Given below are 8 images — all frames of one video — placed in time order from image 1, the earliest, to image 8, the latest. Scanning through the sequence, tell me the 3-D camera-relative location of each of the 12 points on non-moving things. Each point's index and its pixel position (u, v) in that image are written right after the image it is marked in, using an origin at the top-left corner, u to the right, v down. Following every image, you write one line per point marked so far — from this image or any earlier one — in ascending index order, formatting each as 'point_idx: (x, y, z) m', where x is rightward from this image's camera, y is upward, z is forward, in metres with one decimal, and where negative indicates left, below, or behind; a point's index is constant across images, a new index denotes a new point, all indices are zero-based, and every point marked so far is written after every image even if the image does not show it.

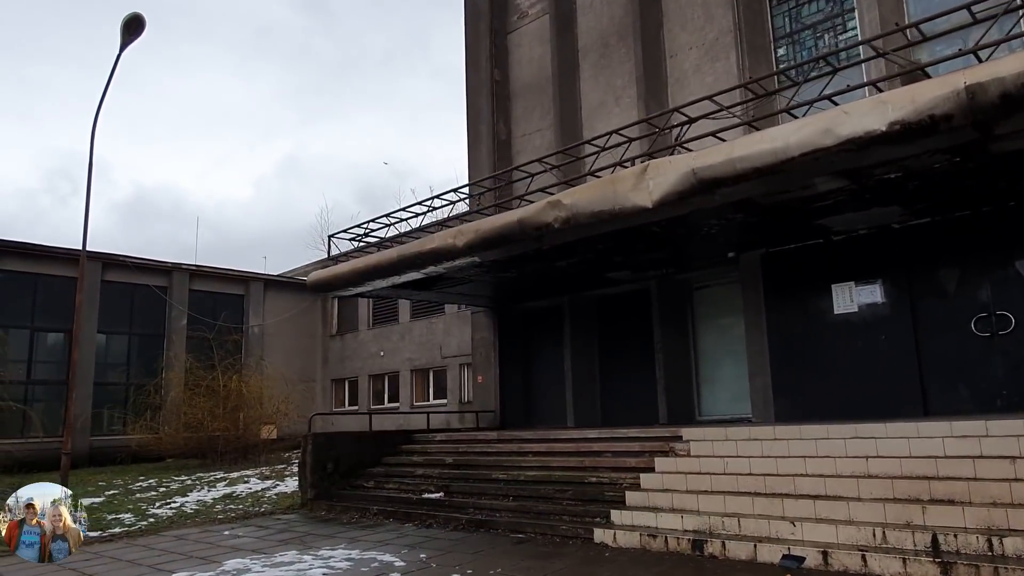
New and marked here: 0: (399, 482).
0: (-1.7, -3.0, +11.0) m
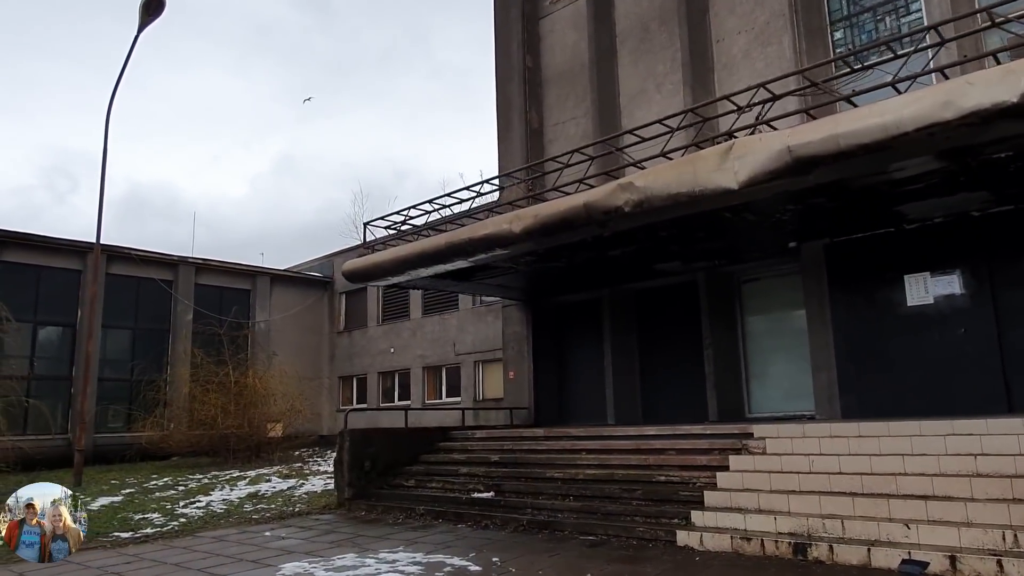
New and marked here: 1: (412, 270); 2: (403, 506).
0: (-1.0, -2.9, +10.5) m
1: (-1.5, +0.3, +10.9) m
2: (-1.5, -3.1, +10.0) m
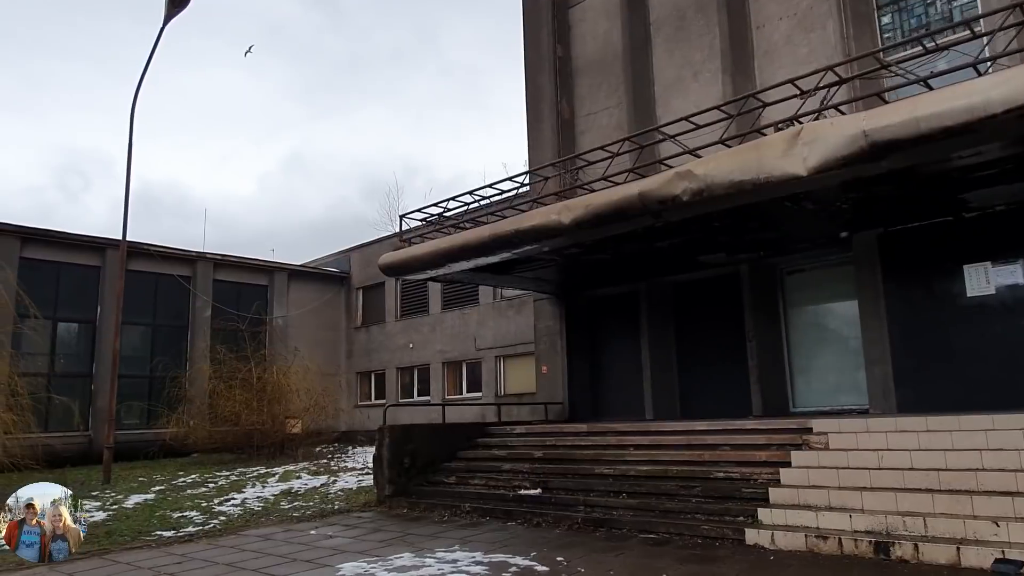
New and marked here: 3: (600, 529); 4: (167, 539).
0: (-0.4, -2.8, +10.3) m
1: (-0.9, +0.4, +10.7) m
2: (-0.9, -3.0, +9.8) m
3: (+1.0, -2.7, +8.0) m
4: (-4.3, -3.1, +8.8) m
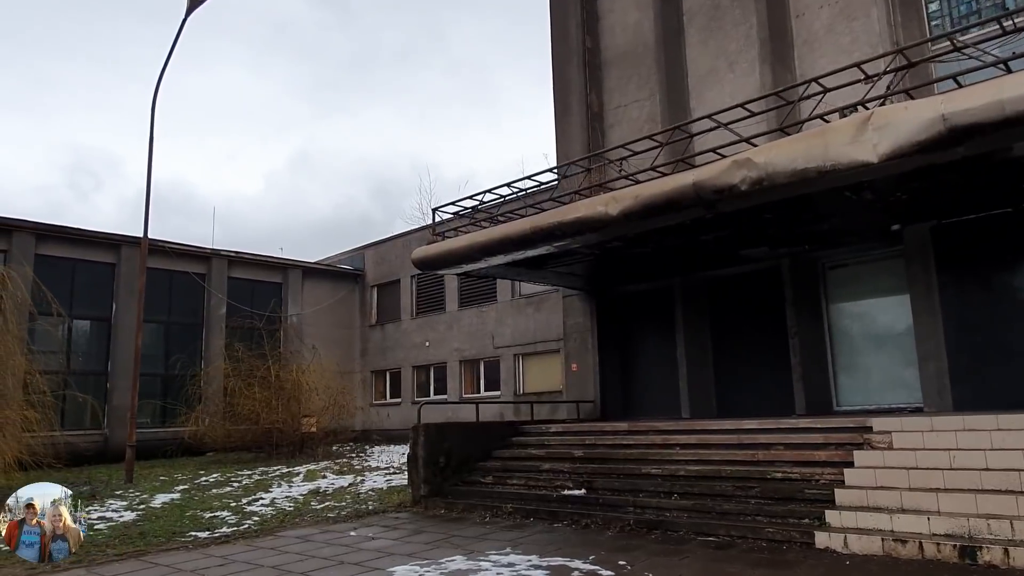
0: (+0.2, -2.7, +10.0) m
1: (-0.3, +0.5, +10.4) m
2: (-0.3, -2.9, +9.6) m
3: (+1.6, -2.7, +7.7) m
4: (-3.7, -3.1, +8.5) m
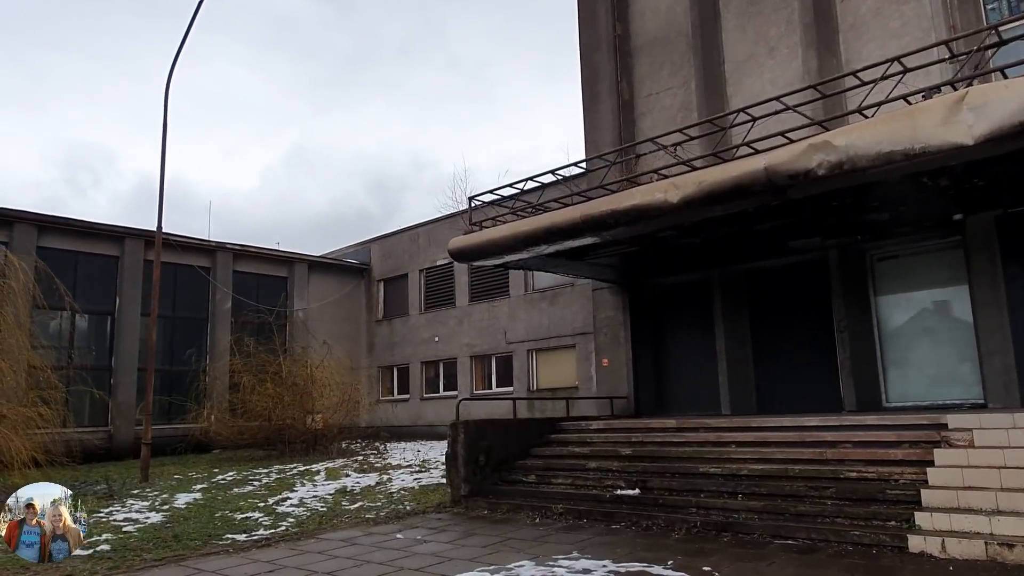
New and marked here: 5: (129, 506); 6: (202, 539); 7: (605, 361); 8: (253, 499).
0: (+0.8, -2.6, +9.6) m
1: (+0.3, +0.6, +10.0) m
2: (+0.3, -2.8, +9.2) m
3: (+2.2, -2.6, +7.3) m
4: (-3.1, -2.9, +8.1) m
5: (-6.0, -3.4, +11.0) m
6: (-3.7, -3.0, +8.3) m
7: (+1.8, -1.4, +13.8) m
8: (-4.2, -3.4, +11.5) m
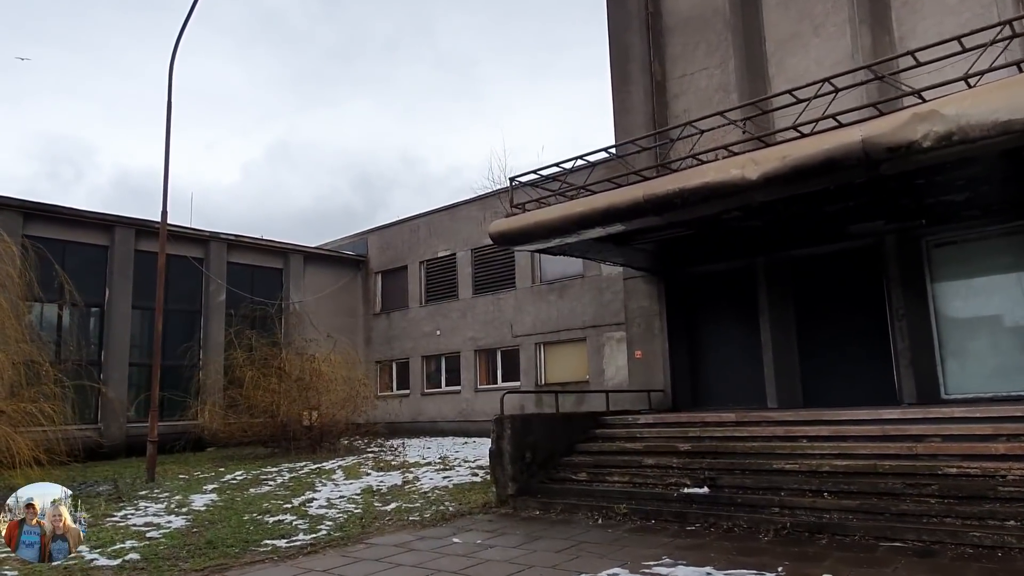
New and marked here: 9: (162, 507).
0: (+1.5, -2.4, +9.0) m
1: (+1.0, +0.8, +9.4) m
2: (+1.0, -2.6, +8.6) m
3: (+3.0, -2.4, +6.8) m
4: (-2.4, -2.7, +7.4) m
5: (-5.4, -3.2, +10.2) m
6: (-2.9, -2.8, +7.6) m
7: (+2.4, -1.2, +13.3) m
8: (-3.6, -3.2, +10.7) m
9: (-5.2, -3.2, +10.3) m
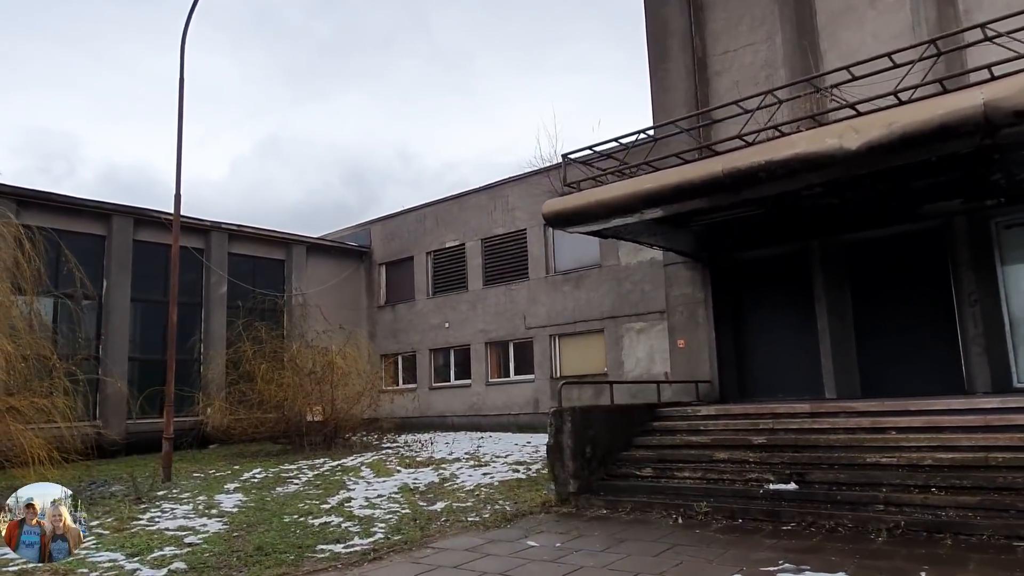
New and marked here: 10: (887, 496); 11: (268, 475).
0: (+2.3, -2.2, +8.4) m
1: (+1.7, +1.0, +8.8) m
2: (+1.8, -2.4, +8.0) m
3: (+3.8, -2.2, +6.2) m
4: (-1.6, -2.6, +6.7) m
5: (-4.6, -3.0, +9.5) m
6: (-2.2, -2.6, +6.9) m
7: (+3.0, -1.0, +12.7) m
8: (-2.9, -3.0, +10.0) m
9: (-4.4, -3.0, +9.6) m
10: (+3.6, -2.0, +6.8) m
11: (-4.5, -3.4, +13.0) m
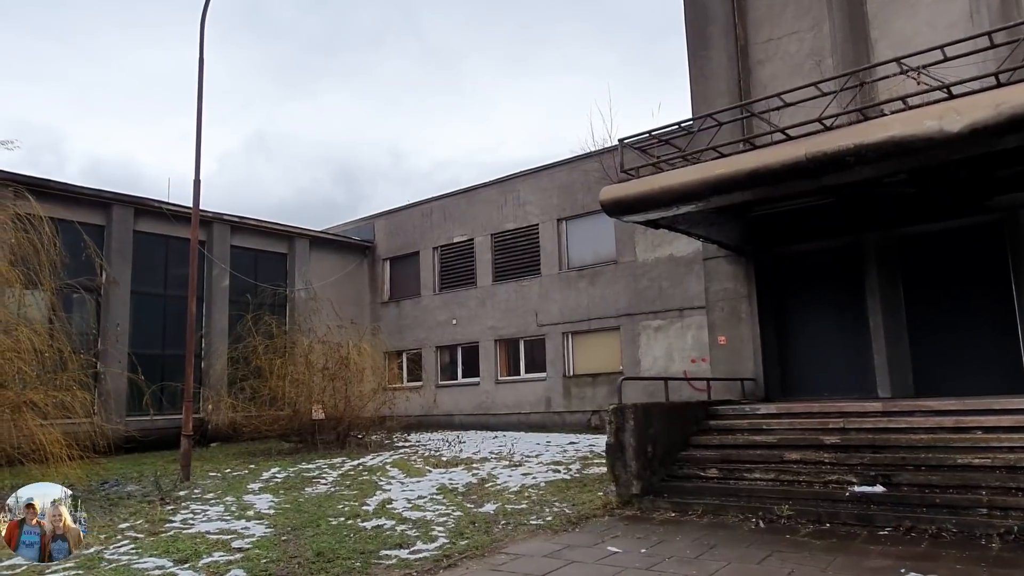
0: (+3.0, -2.1, +8.0) m
1: (+2.4, +1.1, +8.3) m
2: (+2.5, -2.3, +7.5) m
3: (+4.5, -2.1, +5.8) m
4: (-0.8, -2.4, +6.2) m
5: (-4.0, -2.8, +8.9) m
6: (-1.4, -2.4, +6.4) m
7: (+3.7, -0.9, +12.3) m
8: (-2.2, -2.9, +9.5) m
9: (-3.7, -2.8, +9.0) m
10: (+4.4, -1.9, +6.4) m
11: (-3.9, -3.3, +12.4) m
